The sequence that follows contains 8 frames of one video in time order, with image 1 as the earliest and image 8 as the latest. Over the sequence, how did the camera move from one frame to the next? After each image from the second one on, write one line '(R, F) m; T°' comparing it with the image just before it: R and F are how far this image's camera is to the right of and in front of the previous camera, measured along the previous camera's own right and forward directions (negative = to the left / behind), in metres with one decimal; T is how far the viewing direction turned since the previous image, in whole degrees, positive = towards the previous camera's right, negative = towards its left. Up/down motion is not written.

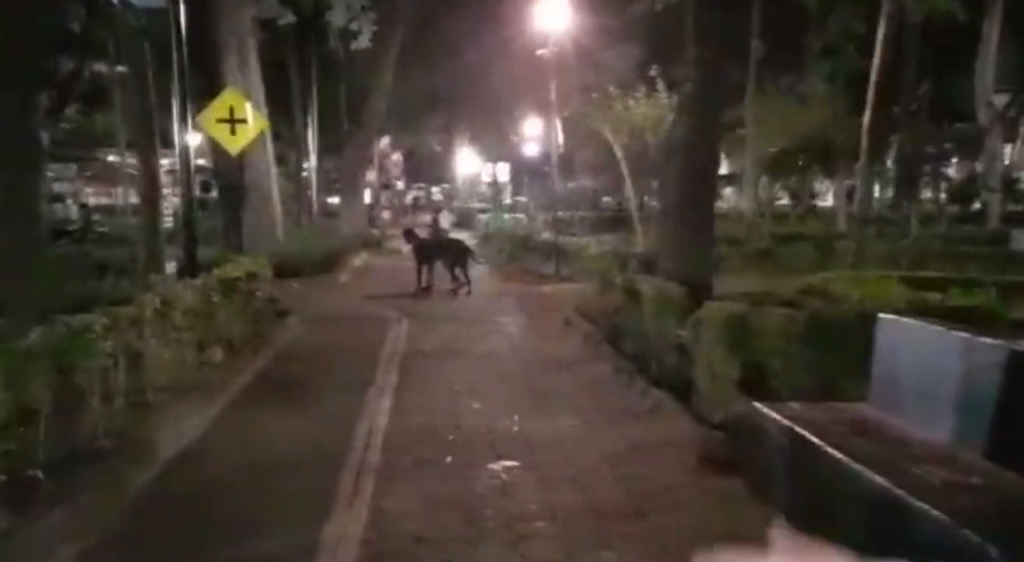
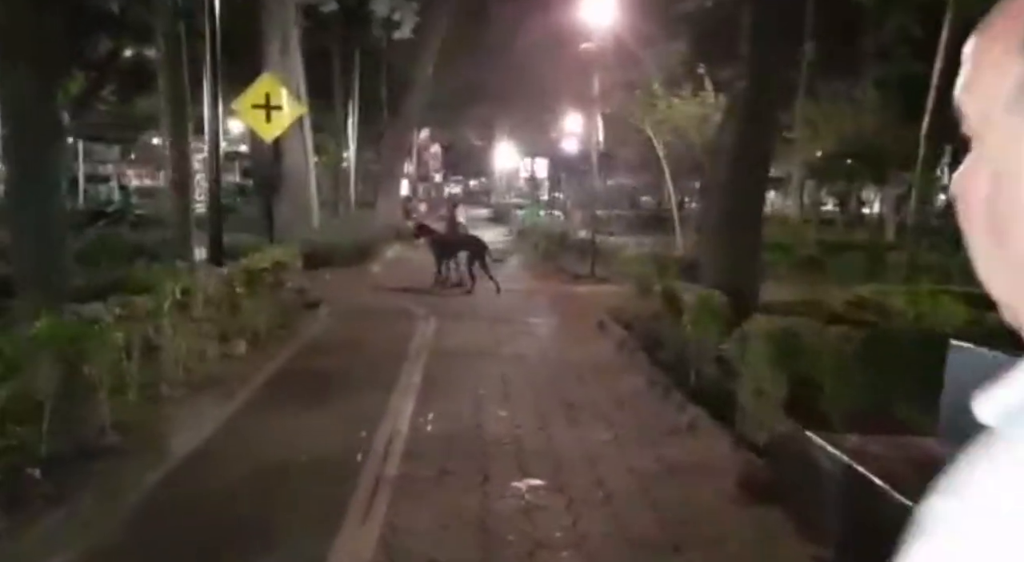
(0.0, +0.5) m; -2°
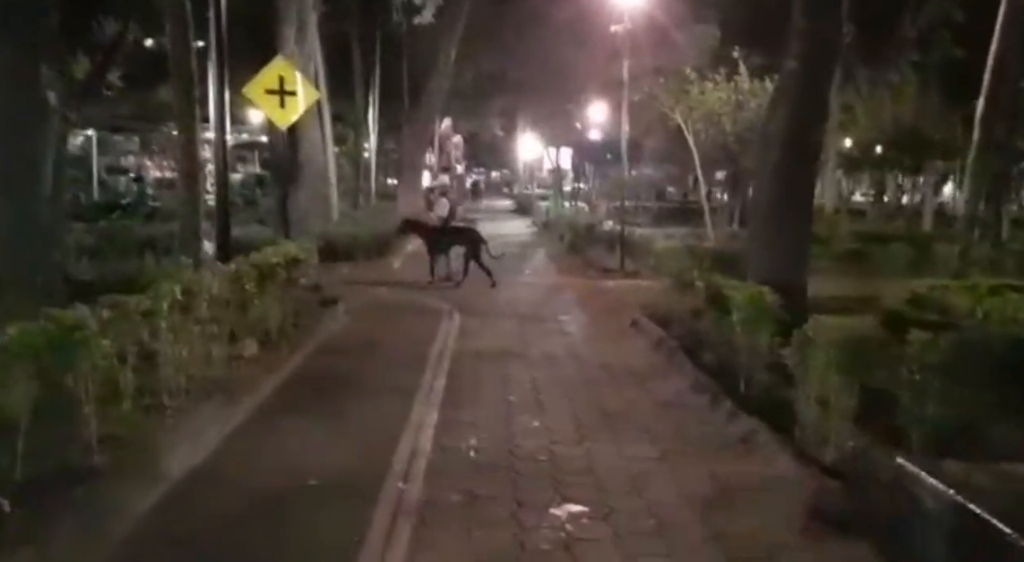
(-0.1, +0.9) m; -1°
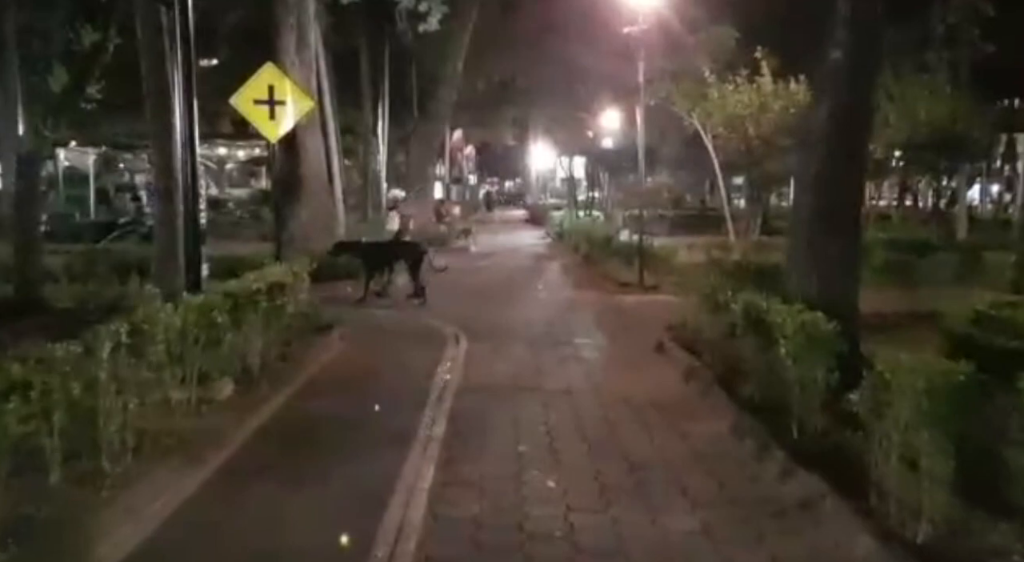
(+0.1, +1.4) m; -1°
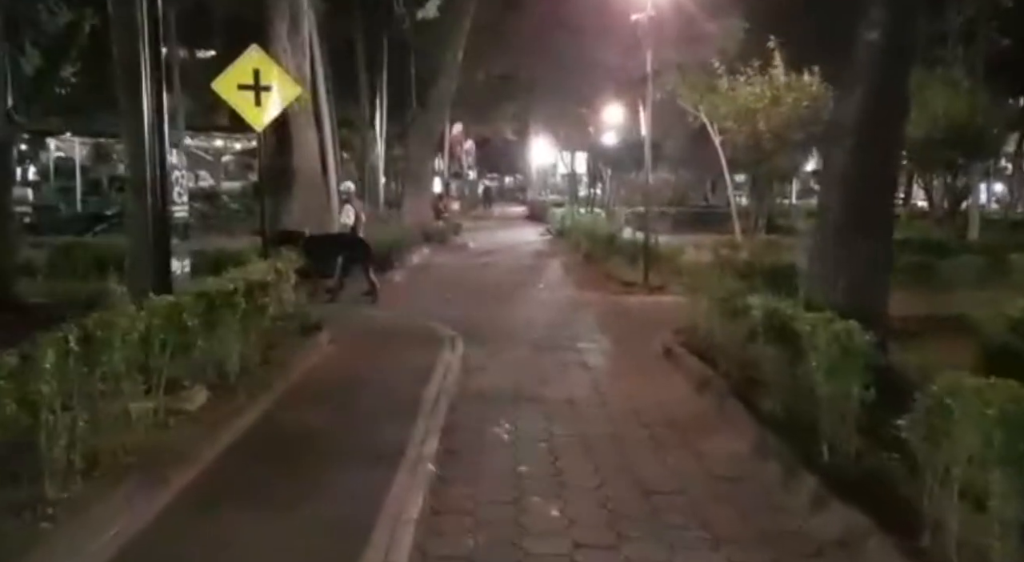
(0.0, +0.8) m; 0°
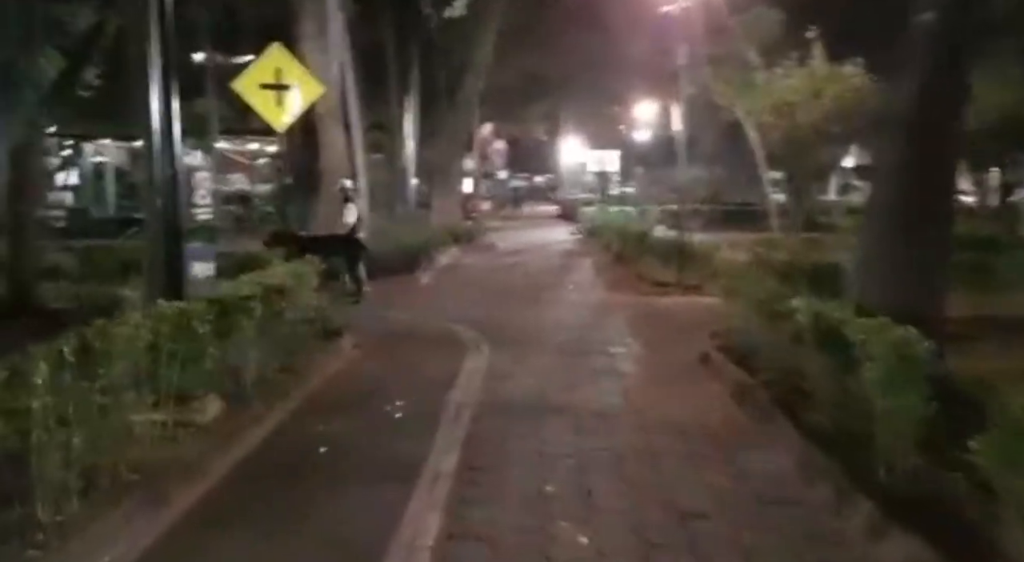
(0.0, +0.5) m; -2°
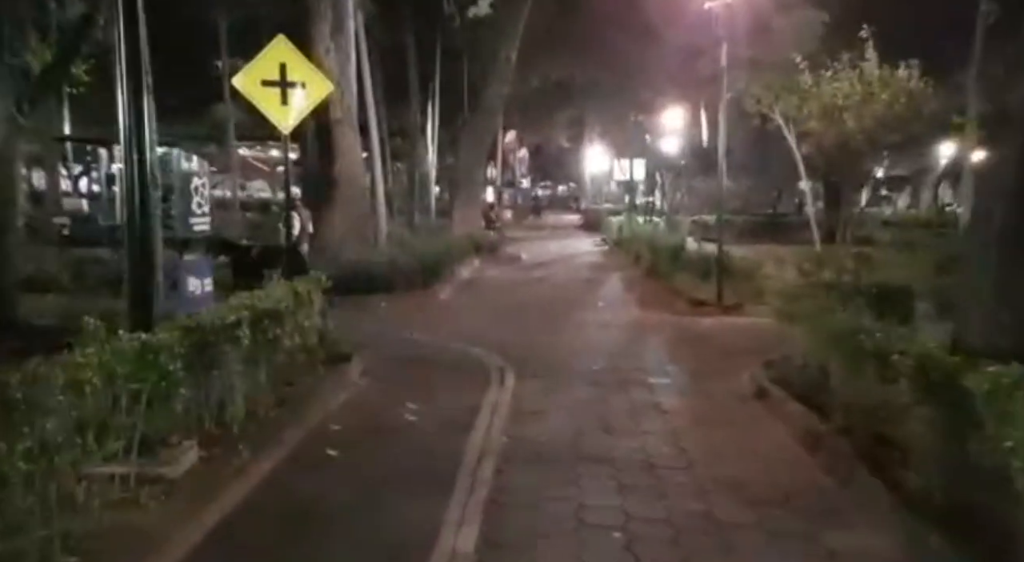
(-0.1, +1.4) m; -1°
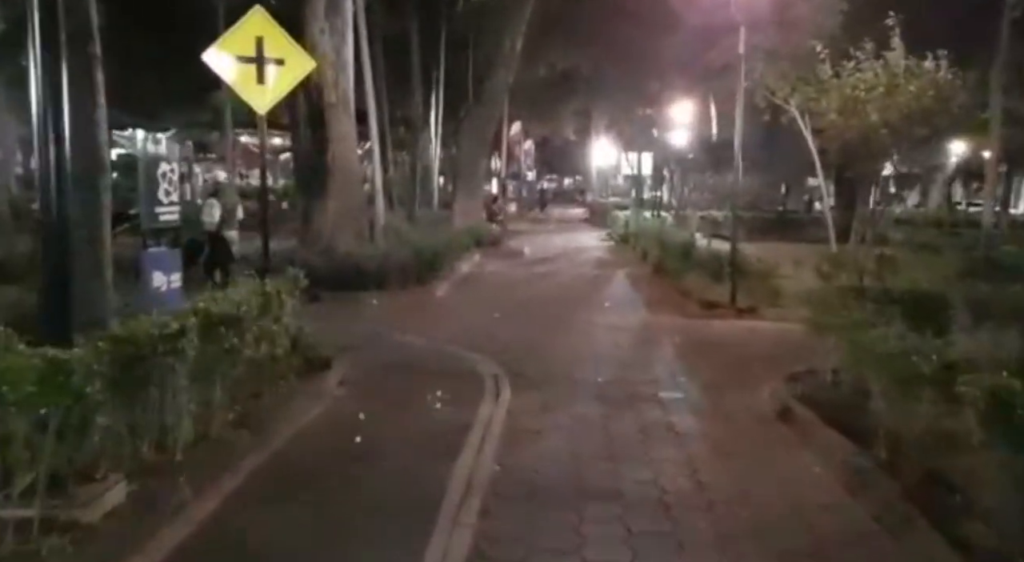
(+0.1, +1.2) m; 0°
